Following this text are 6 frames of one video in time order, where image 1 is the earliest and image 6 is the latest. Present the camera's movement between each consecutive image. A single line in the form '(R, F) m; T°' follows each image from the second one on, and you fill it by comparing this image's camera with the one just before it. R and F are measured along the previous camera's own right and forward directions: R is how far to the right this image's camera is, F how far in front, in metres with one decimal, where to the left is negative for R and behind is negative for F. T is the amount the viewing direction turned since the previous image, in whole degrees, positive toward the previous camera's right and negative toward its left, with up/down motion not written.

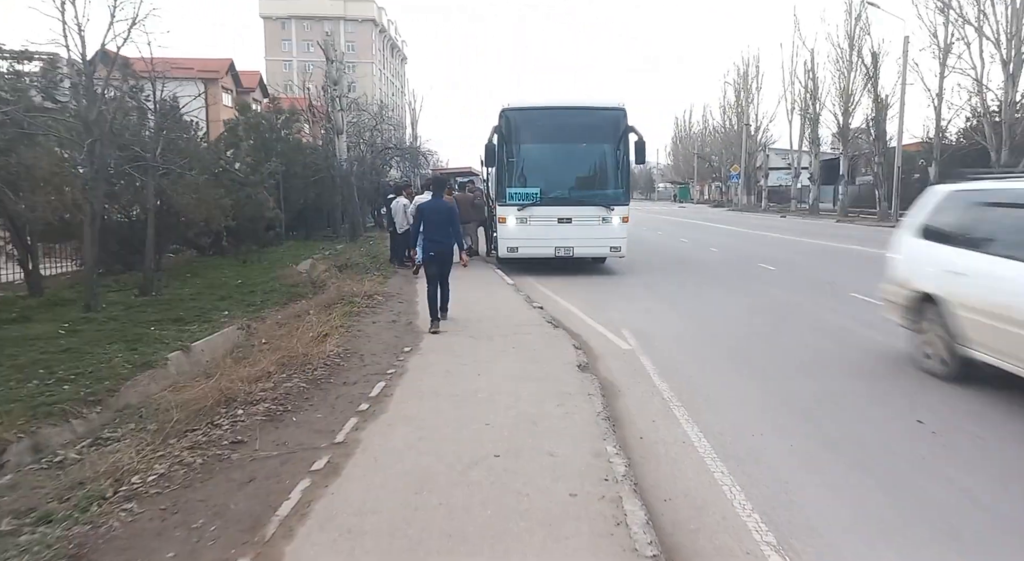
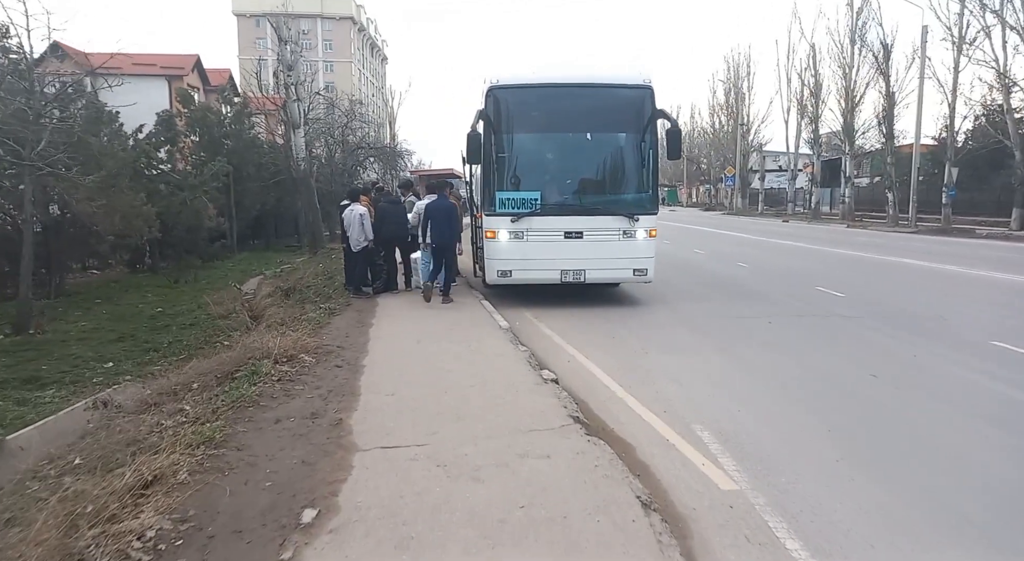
(-0.1, +3.4) m; +1°
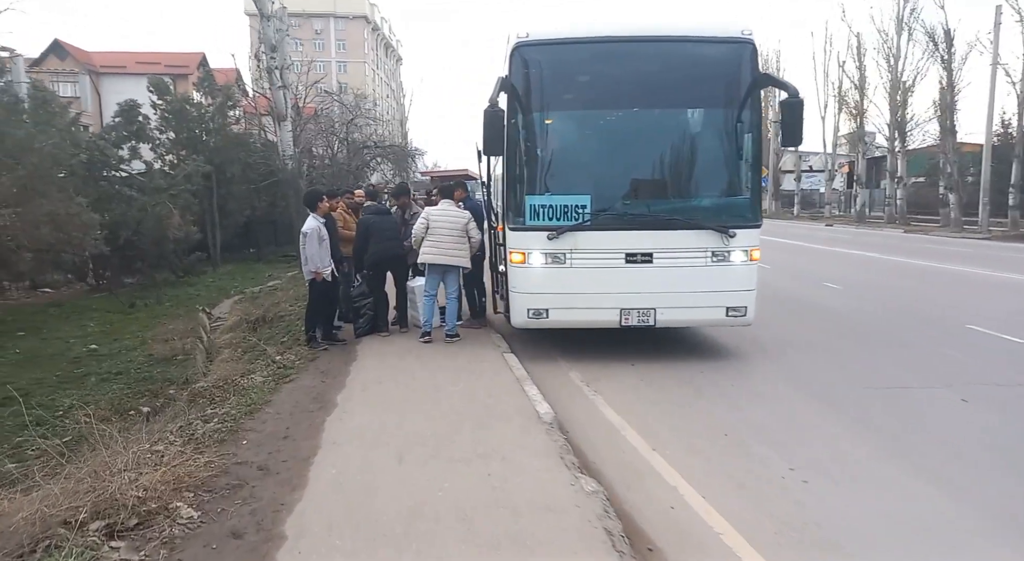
(-0.2, +3.2) m; -1°
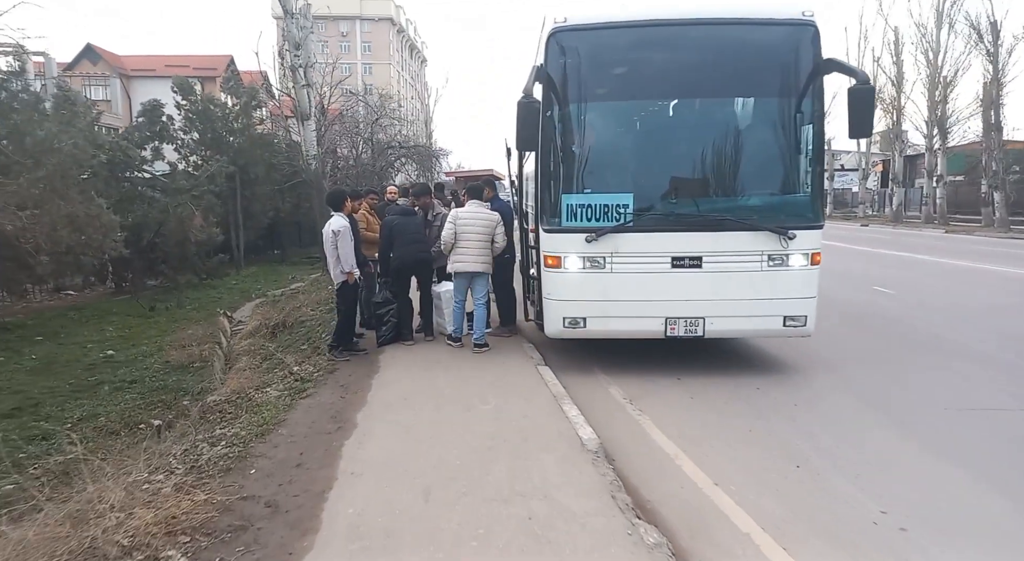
(-0.1, +0.6) m; -2°
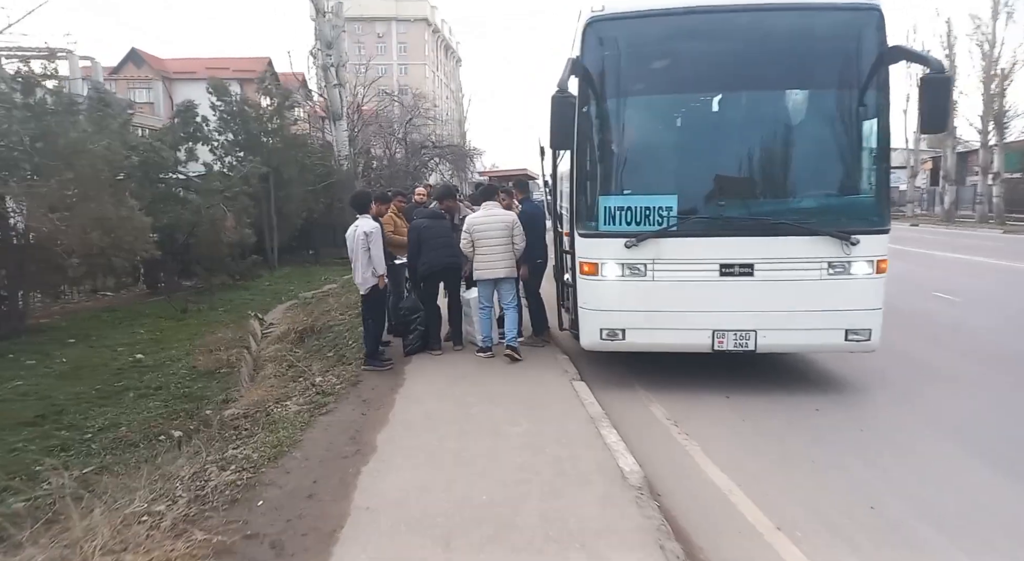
(0.0, +0.4) m; -3°
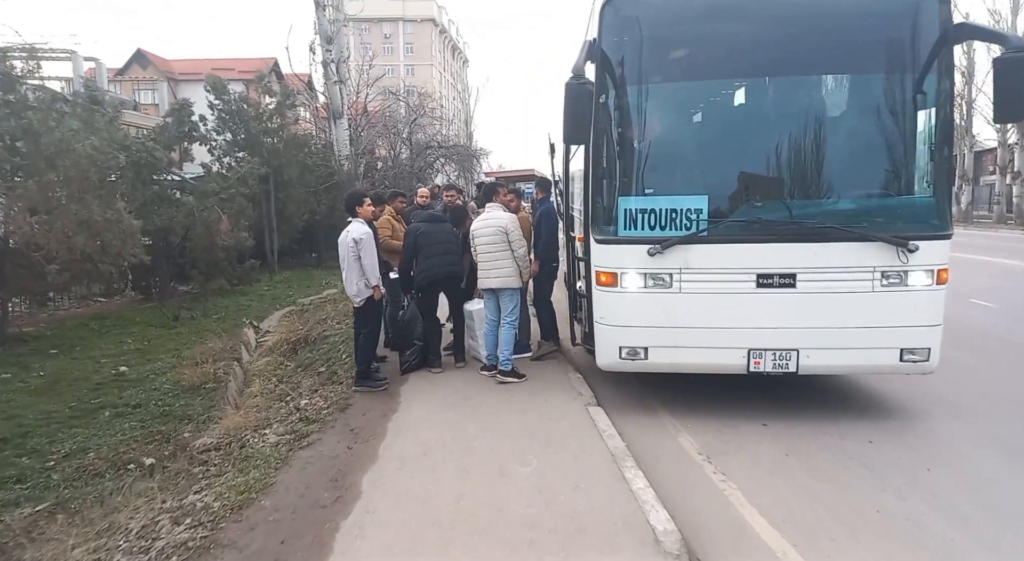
(0.0, +0.7) m; -1°
